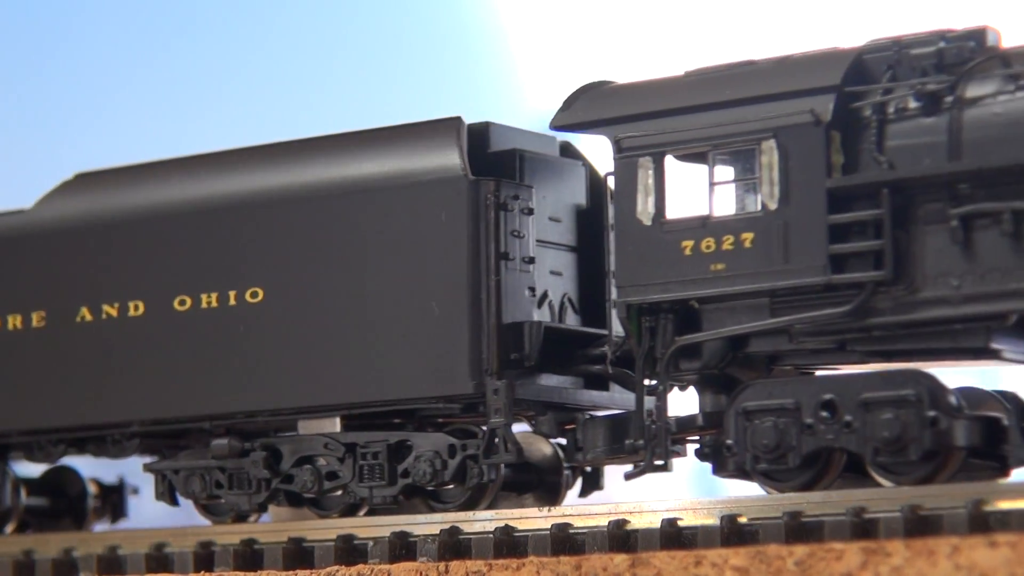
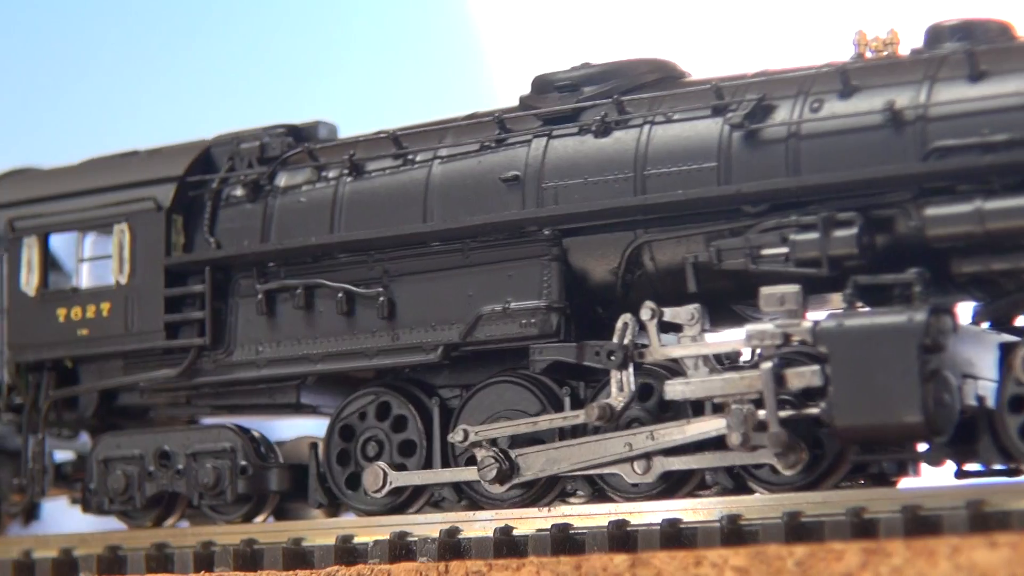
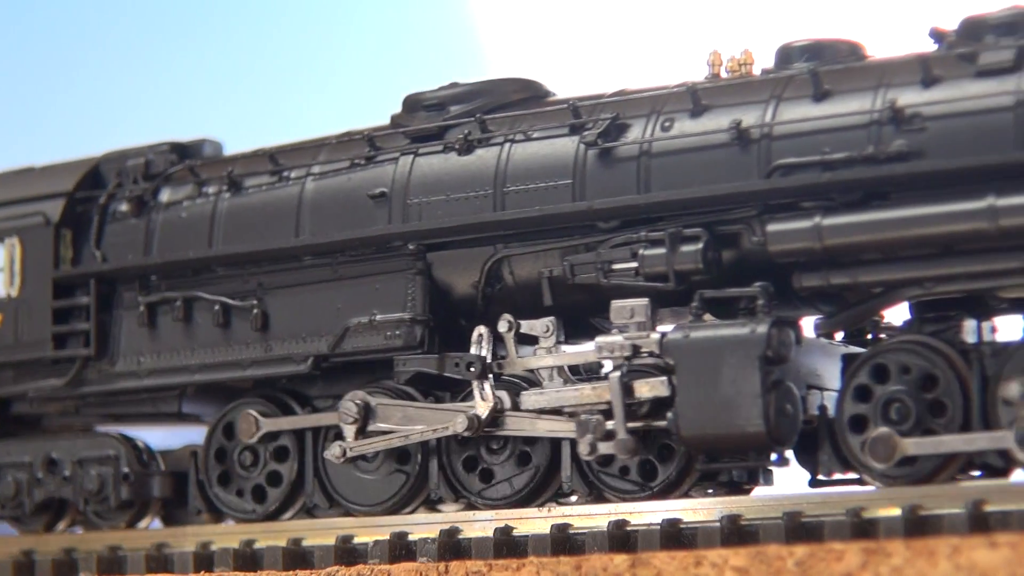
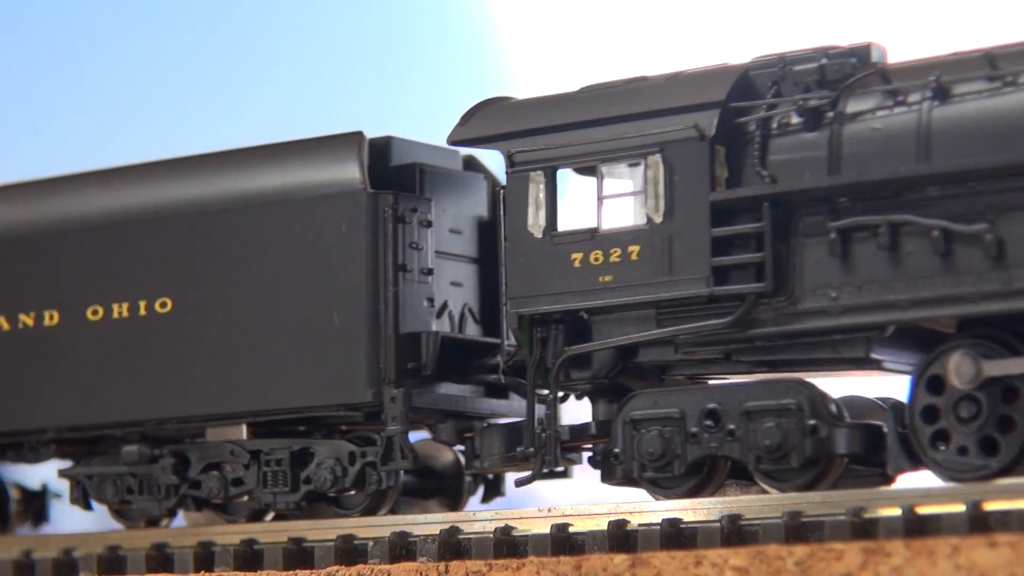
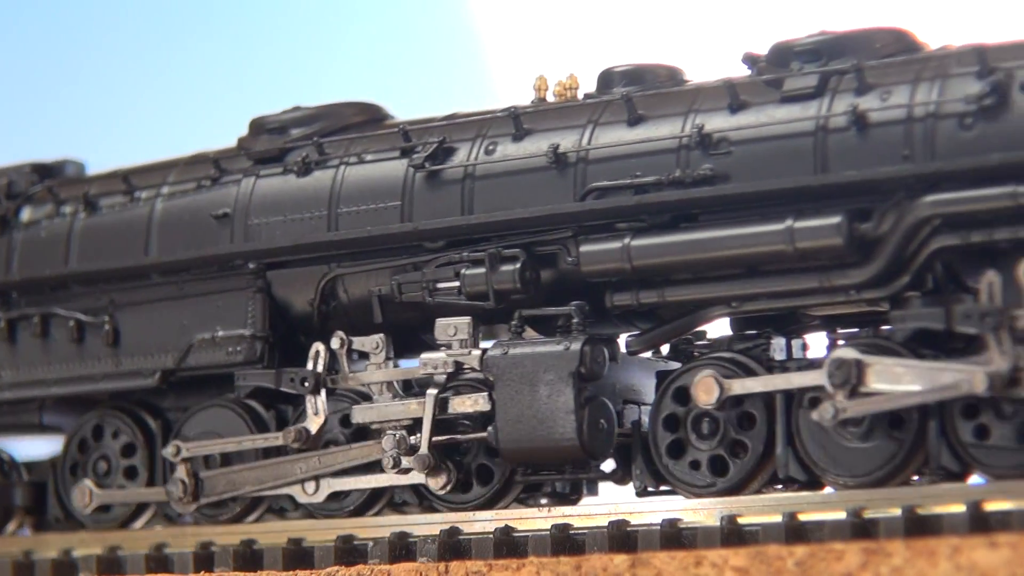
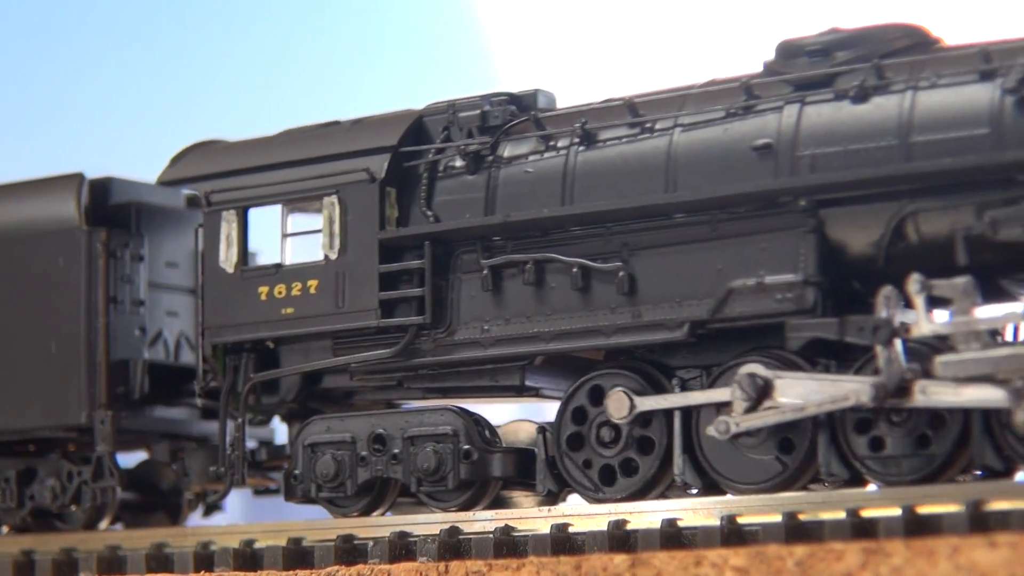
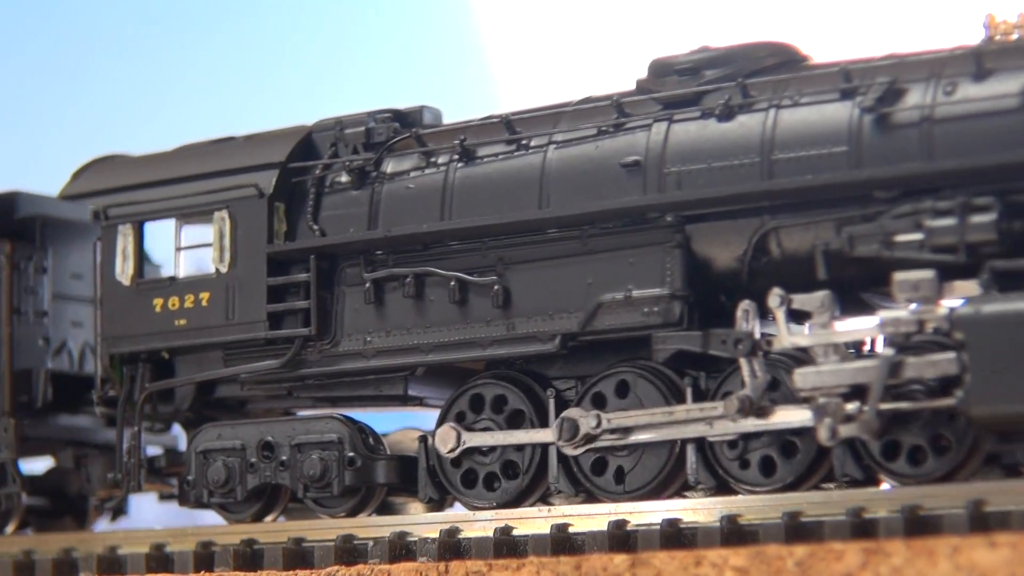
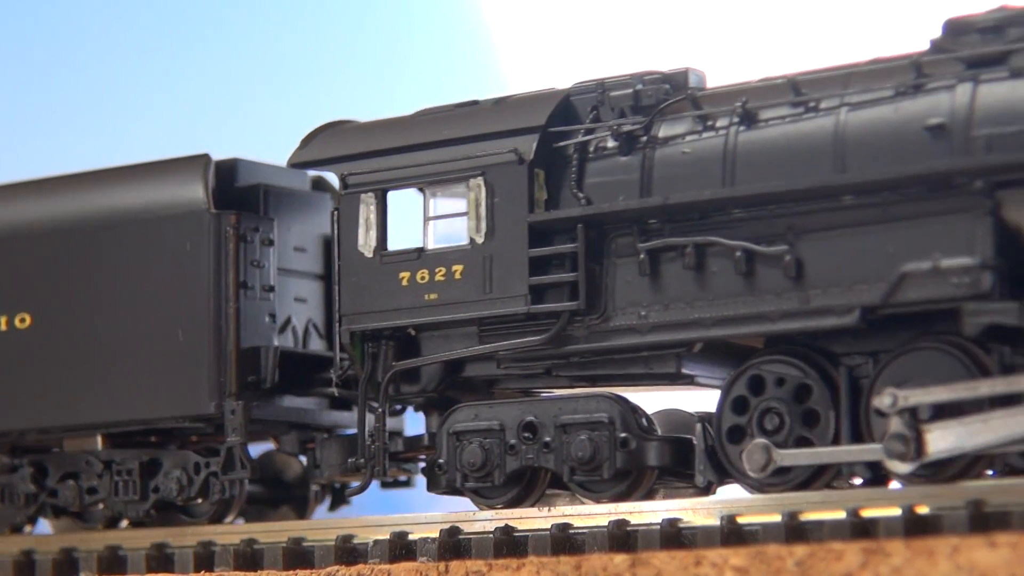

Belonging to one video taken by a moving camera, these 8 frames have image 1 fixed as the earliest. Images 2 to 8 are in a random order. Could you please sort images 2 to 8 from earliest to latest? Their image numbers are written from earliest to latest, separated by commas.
4, 8, 6, 7, 2, 3, 5
